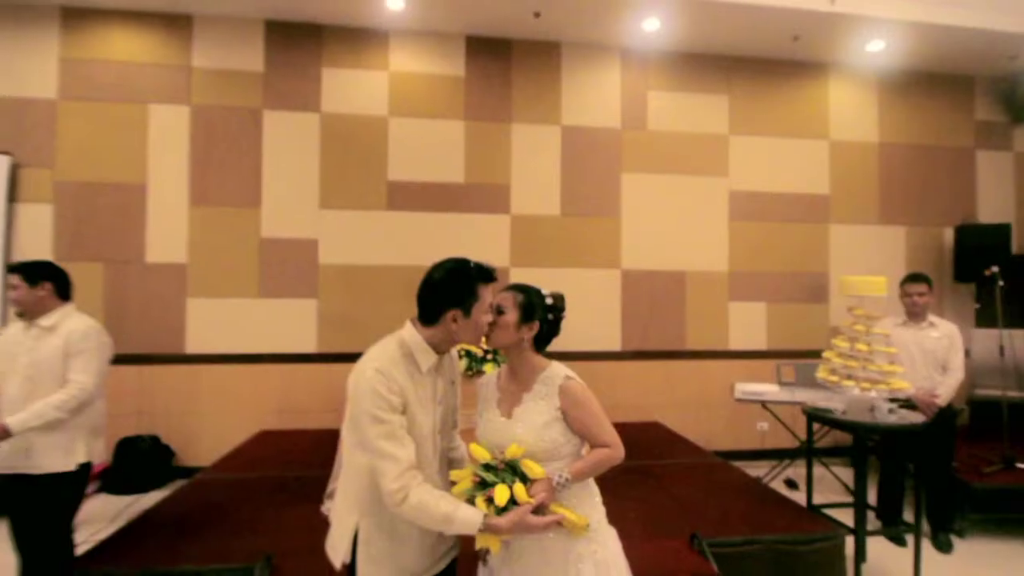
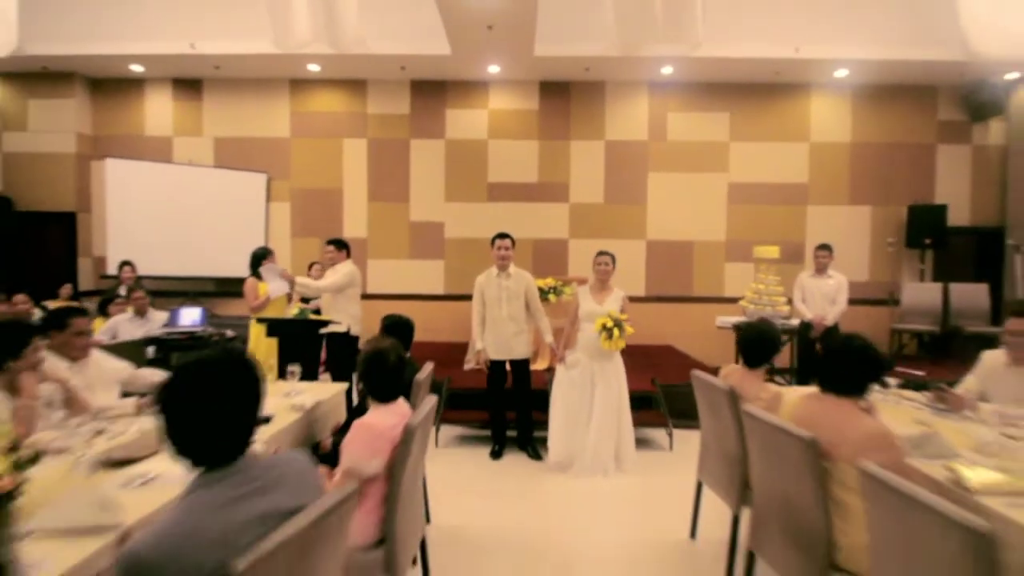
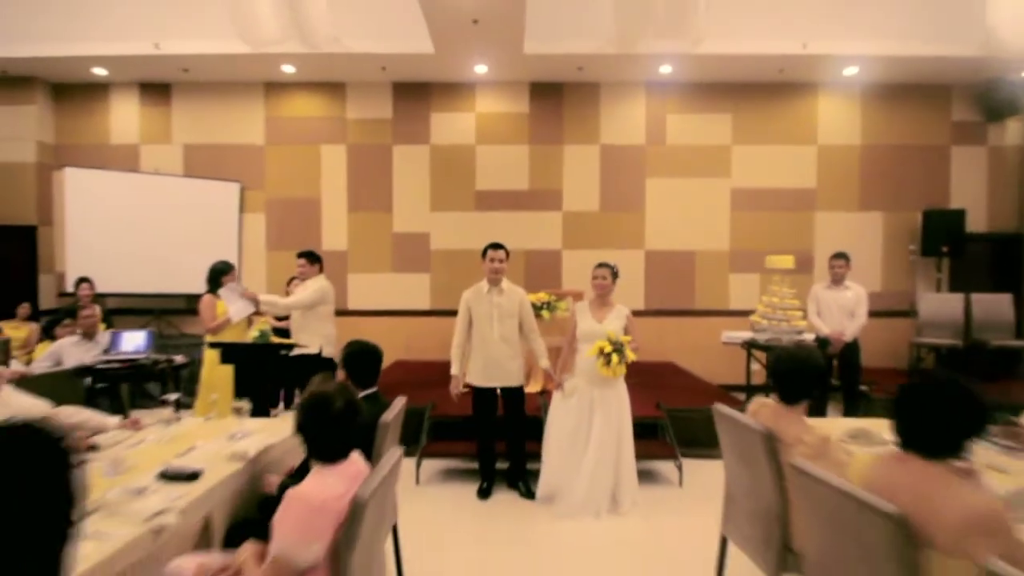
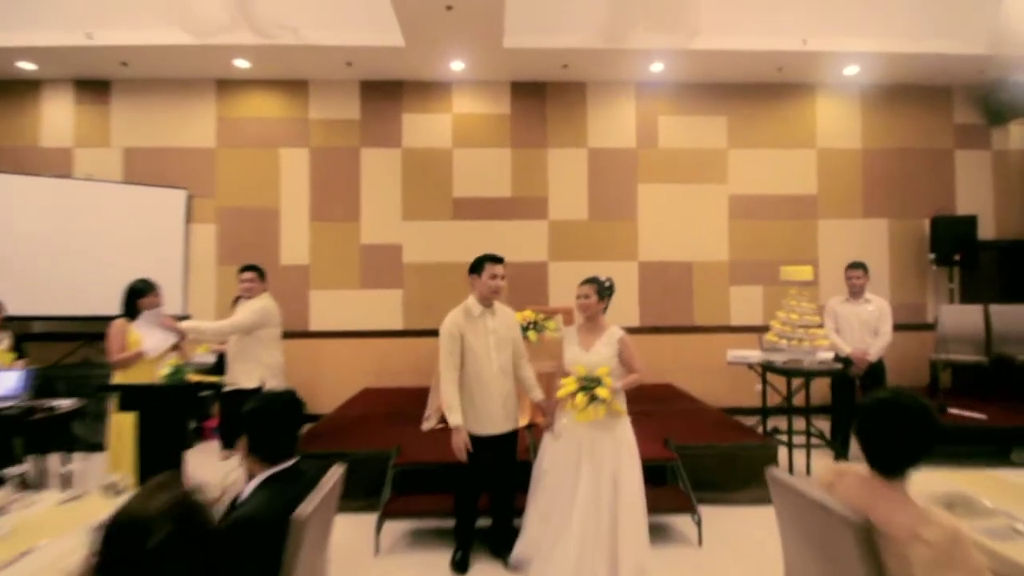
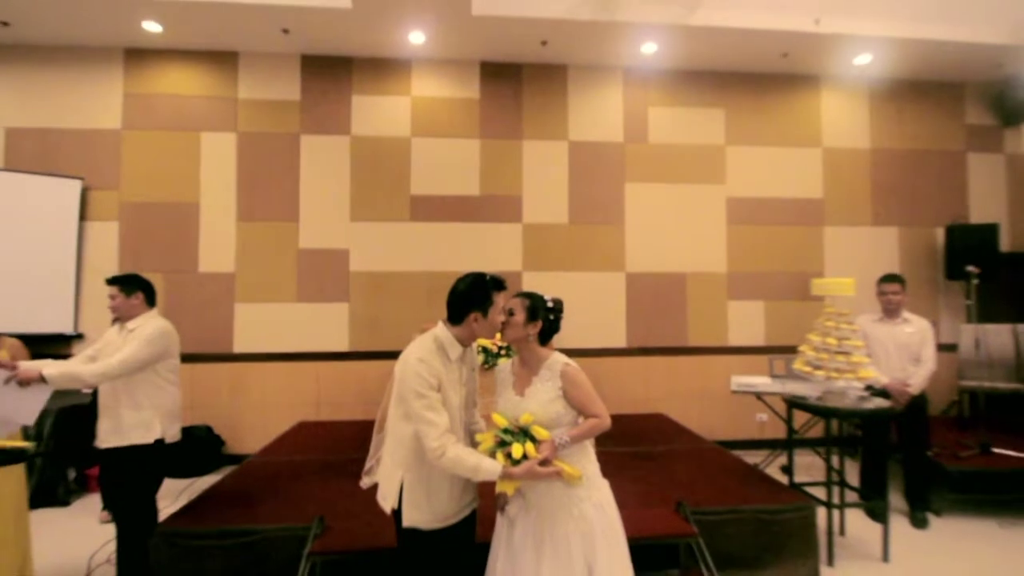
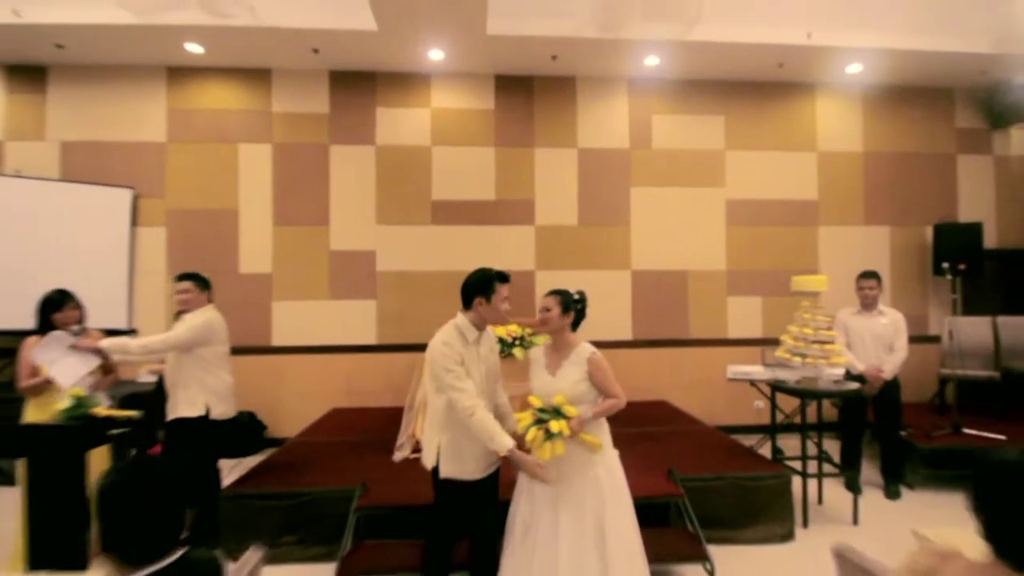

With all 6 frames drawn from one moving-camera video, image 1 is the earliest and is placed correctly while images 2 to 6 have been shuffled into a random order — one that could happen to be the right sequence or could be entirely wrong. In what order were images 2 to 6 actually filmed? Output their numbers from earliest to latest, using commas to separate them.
5, 6, 4, 3, 2
